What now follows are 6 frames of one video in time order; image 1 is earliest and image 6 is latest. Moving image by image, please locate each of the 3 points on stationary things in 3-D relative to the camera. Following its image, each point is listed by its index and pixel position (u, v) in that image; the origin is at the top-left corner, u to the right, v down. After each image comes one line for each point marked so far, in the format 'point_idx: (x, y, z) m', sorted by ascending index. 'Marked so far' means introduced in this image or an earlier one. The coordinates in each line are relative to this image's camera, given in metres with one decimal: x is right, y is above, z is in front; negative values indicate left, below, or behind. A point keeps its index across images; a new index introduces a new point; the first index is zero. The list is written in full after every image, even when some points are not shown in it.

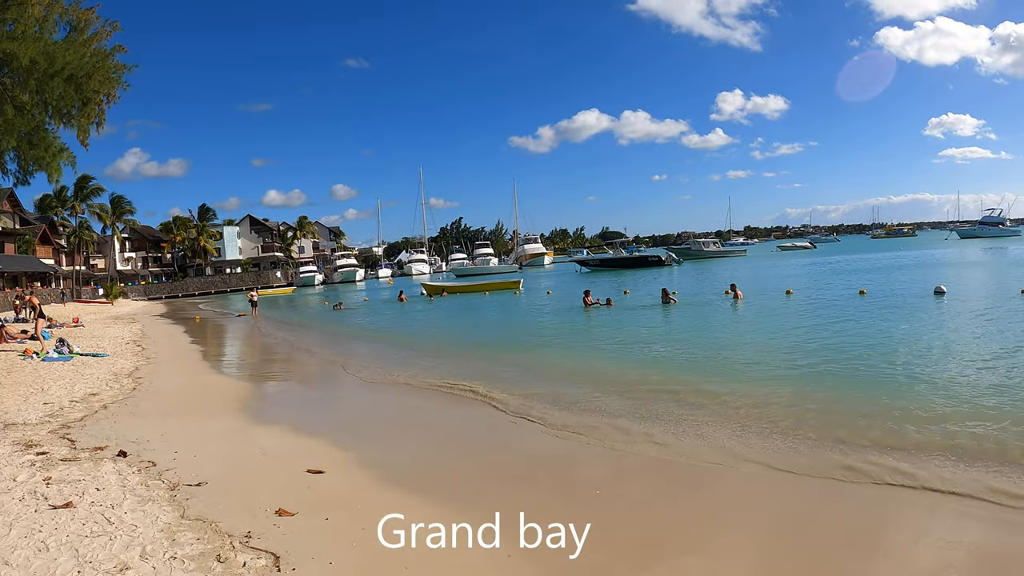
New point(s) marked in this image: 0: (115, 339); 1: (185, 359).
0: (-12.1, -1.6, +18.1) m
1: (-6.7, -1.5, +11.9) m
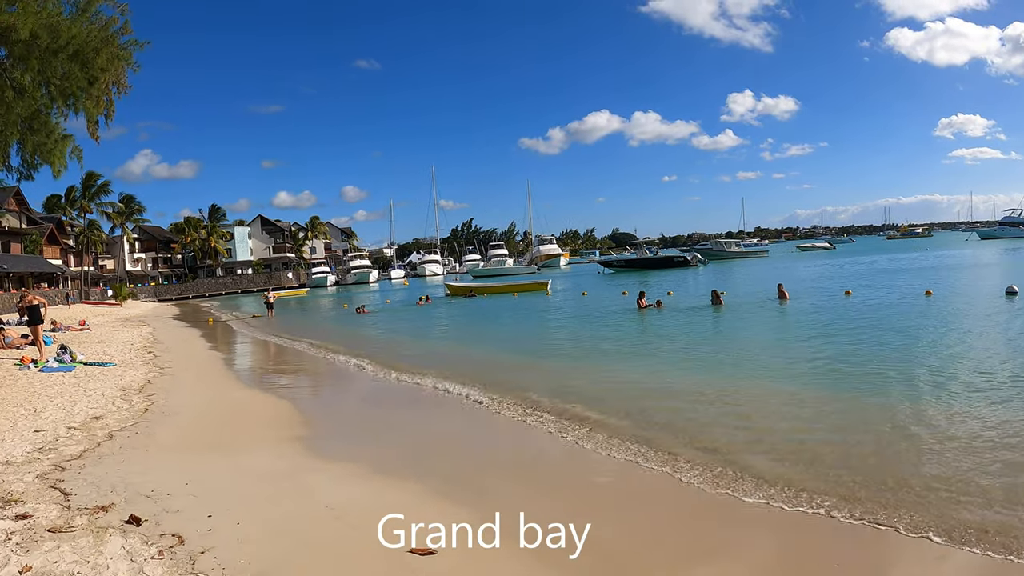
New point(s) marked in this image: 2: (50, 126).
0: (-11.0, -1.6, +16.7) m
1: (-5.5, -1.5, +10.5) m
2: (-9.7, +3.4, +12.3) m
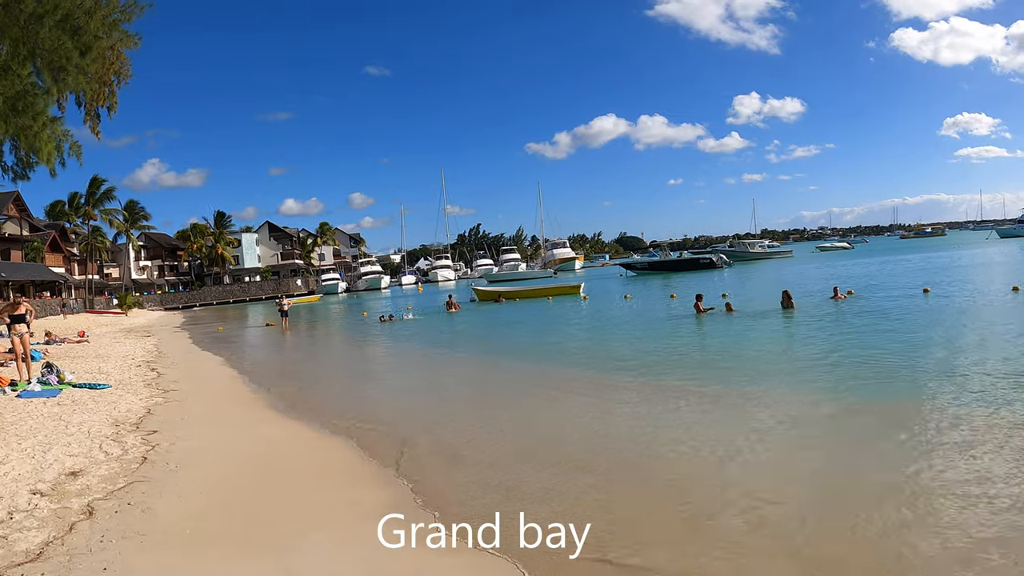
0: (-9.7, -1.8, +14.9) m
1: (-4.4, -1.6, +8.7) m
2: (-8.5, +3.2, +10.6) m
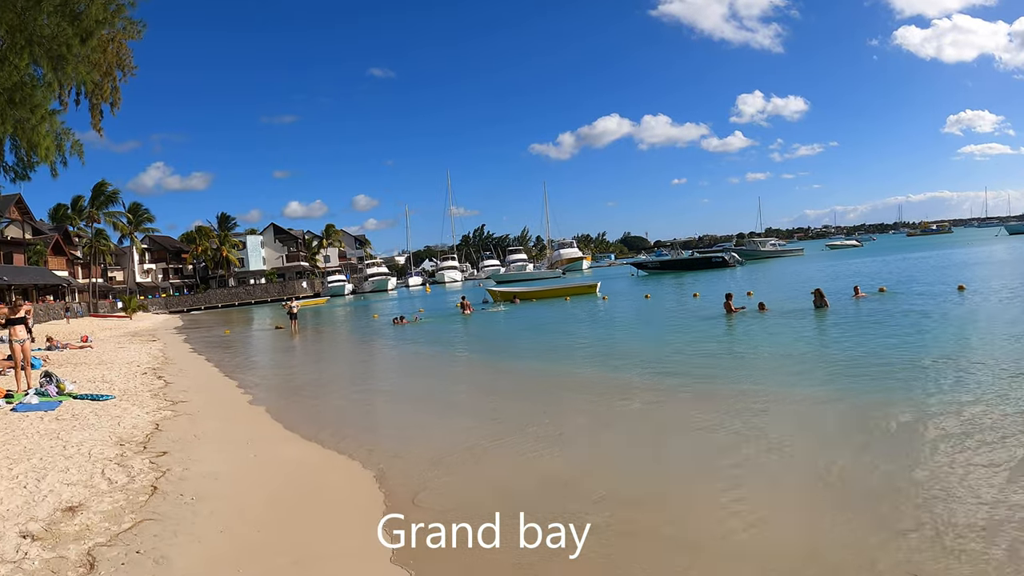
0: (-9.2, -1.8, +14.3) m
1: (-3.9, -1.6, +8.1) m
2: (-8.1, +3.2, +10.0) m
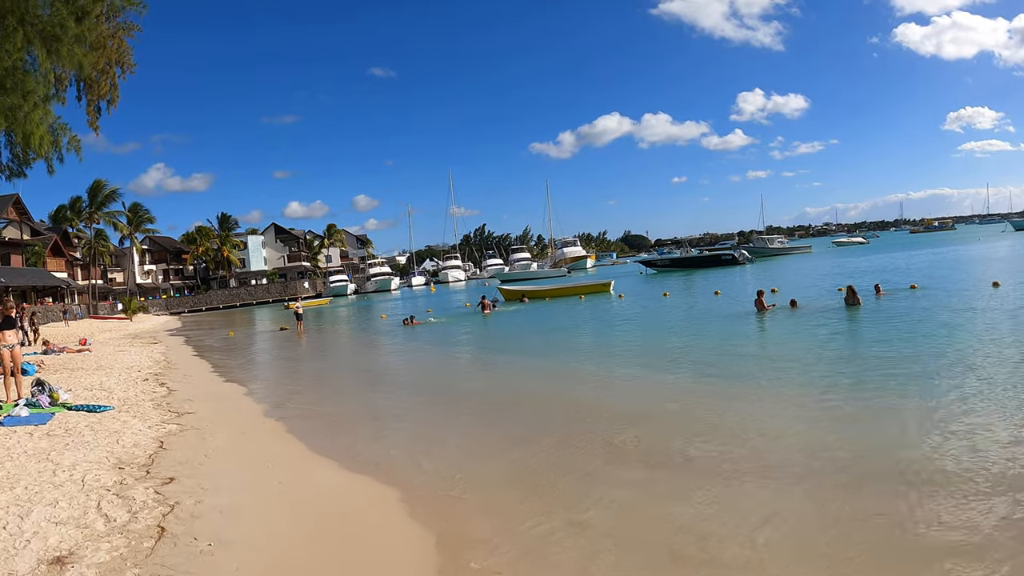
0: (-8.8, -1.8, +13.6) m
1: (-3.4, -1.6, +7.4) m
2: (-7.6, +3.2, +9.3) m
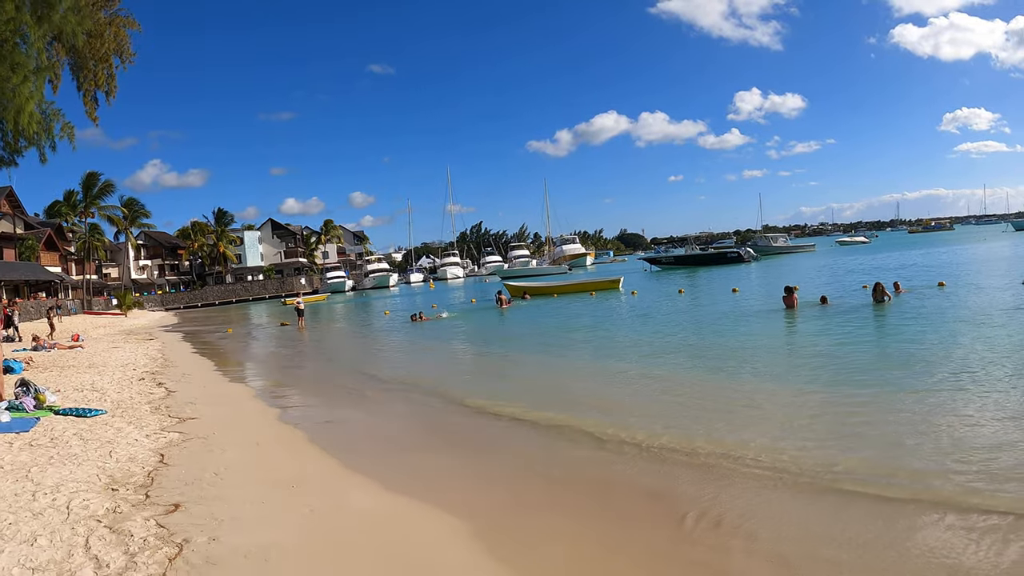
0: (-8.4, -1.7, +12.9) m
1: (-3.0, -1.5, +6.7) m
2: (-7.2, +3.3, +8.5) m
